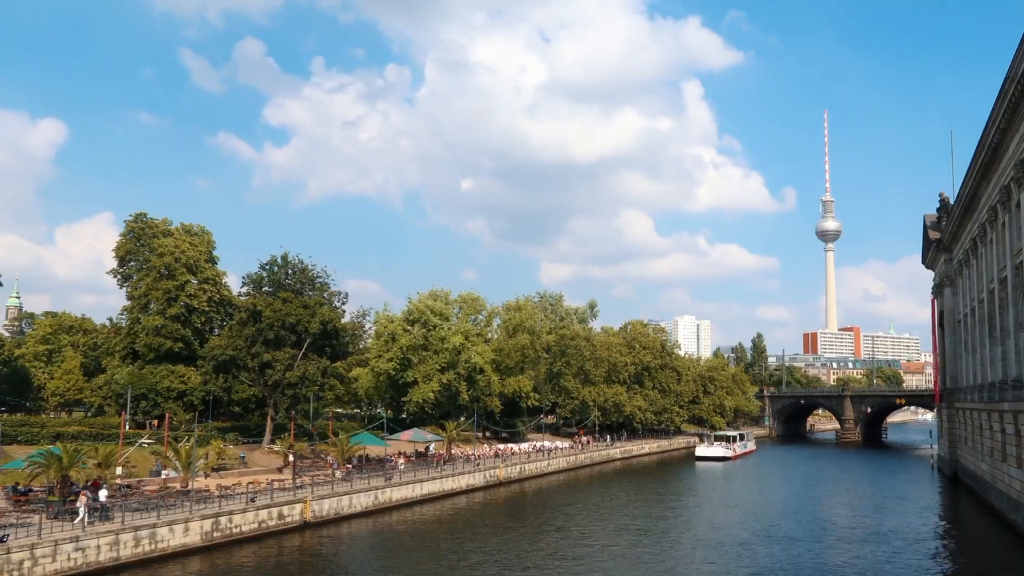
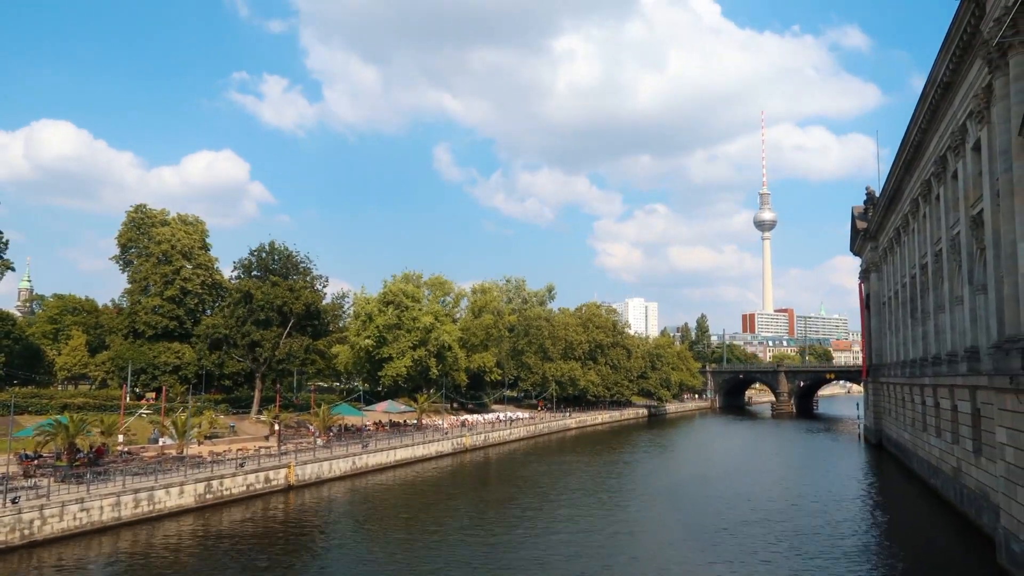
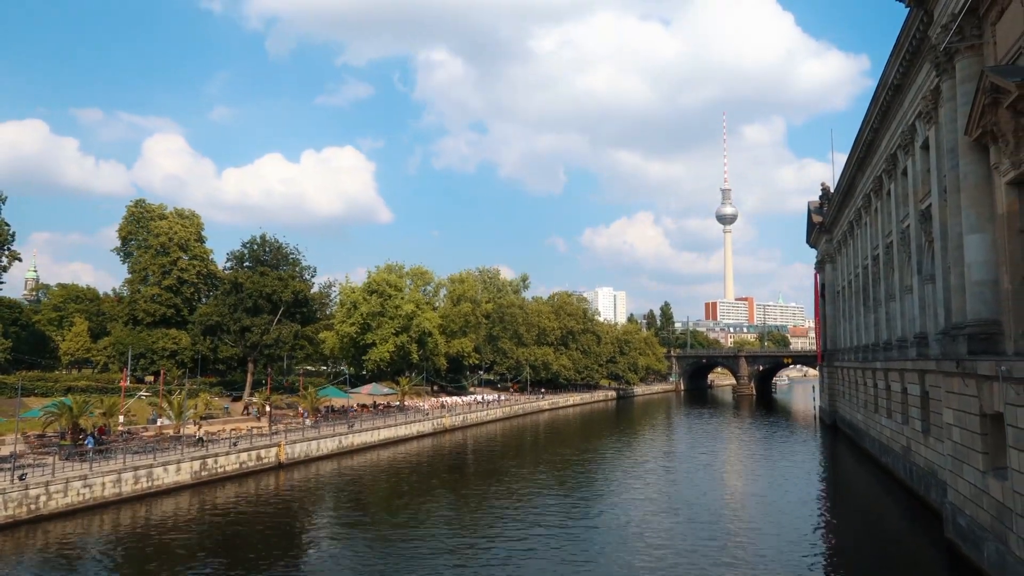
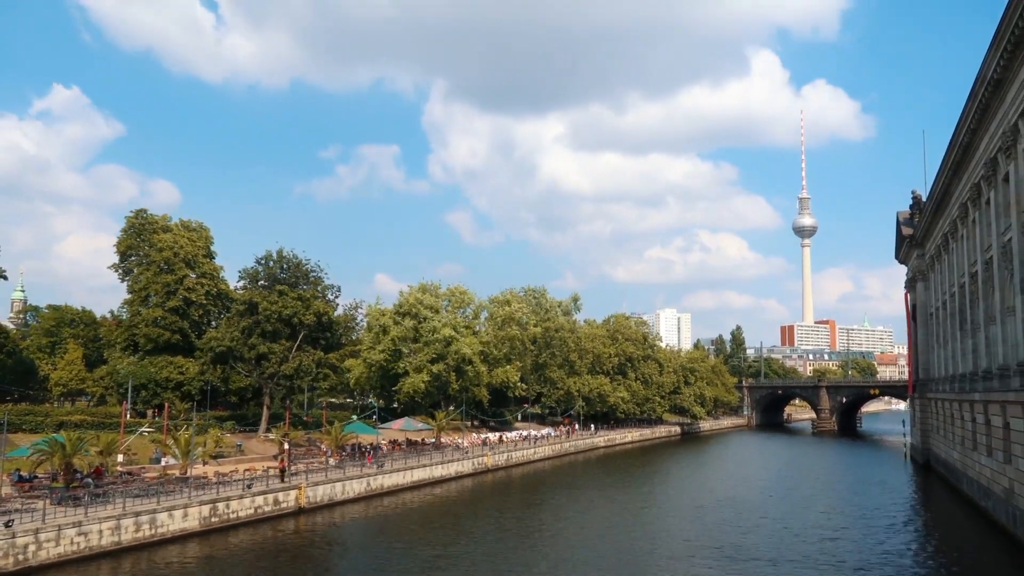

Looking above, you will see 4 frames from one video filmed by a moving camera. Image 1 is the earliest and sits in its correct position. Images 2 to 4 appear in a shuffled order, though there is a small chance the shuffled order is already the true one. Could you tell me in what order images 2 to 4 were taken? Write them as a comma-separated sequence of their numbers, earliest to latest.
4, 2, 3
